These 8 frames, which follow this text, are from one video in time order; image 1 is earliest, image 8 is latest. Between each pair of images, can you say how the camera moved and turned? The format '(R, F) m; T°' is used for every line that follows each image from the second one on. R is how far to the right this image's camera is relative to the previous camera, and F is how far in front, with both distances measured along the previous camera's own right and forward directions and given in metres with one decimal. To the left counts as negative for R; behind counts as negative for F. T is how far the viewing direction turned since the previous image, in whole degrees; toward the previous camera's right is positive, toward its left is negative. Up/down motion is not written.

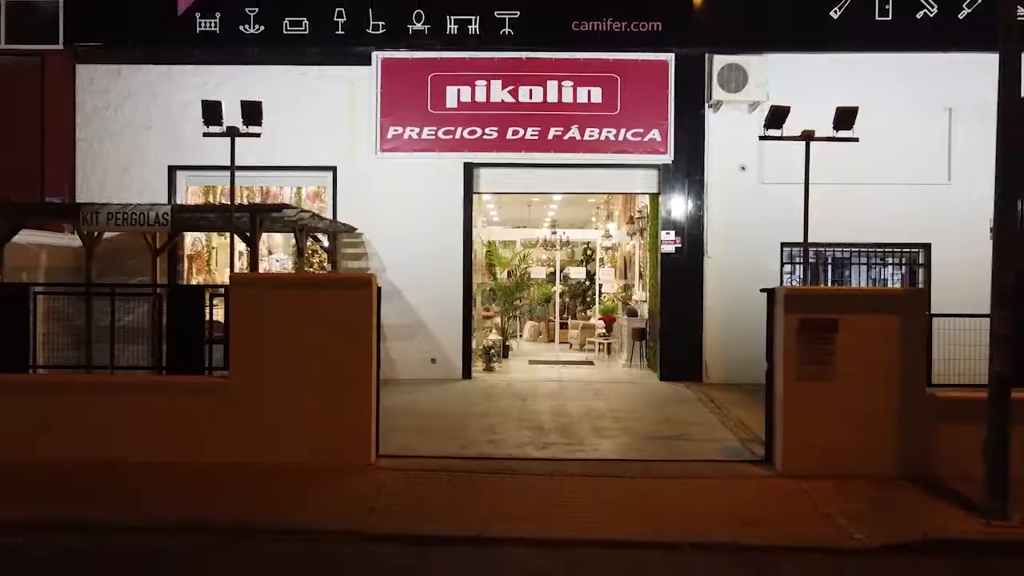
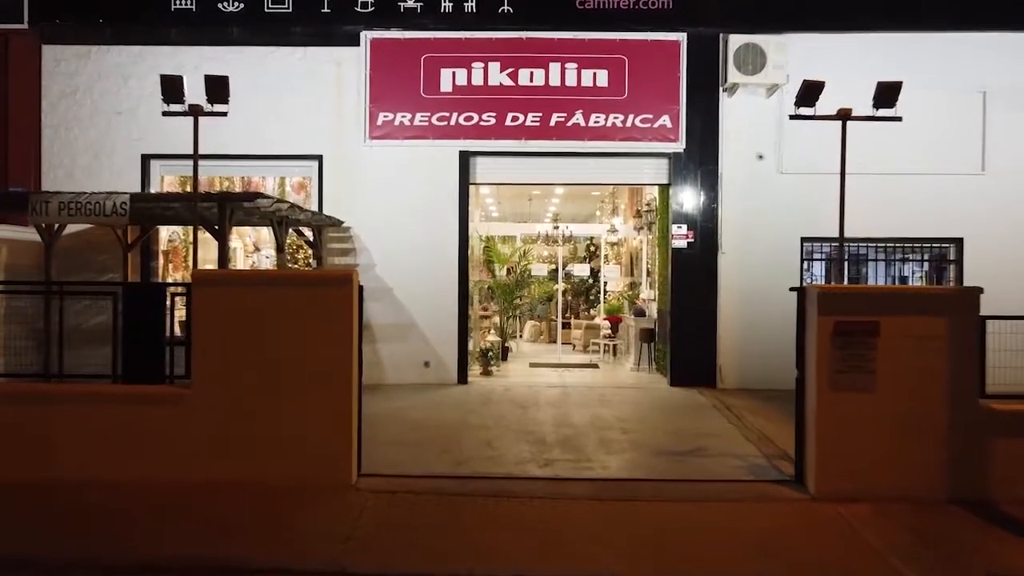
(0.0, +0.7) m; 0°
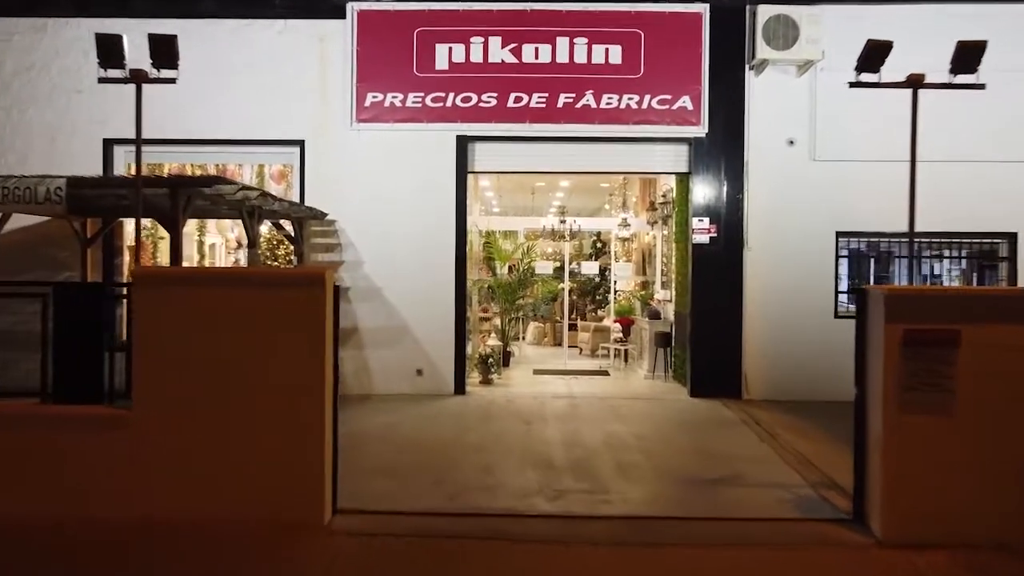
(0.0, +0.9) m; 0°
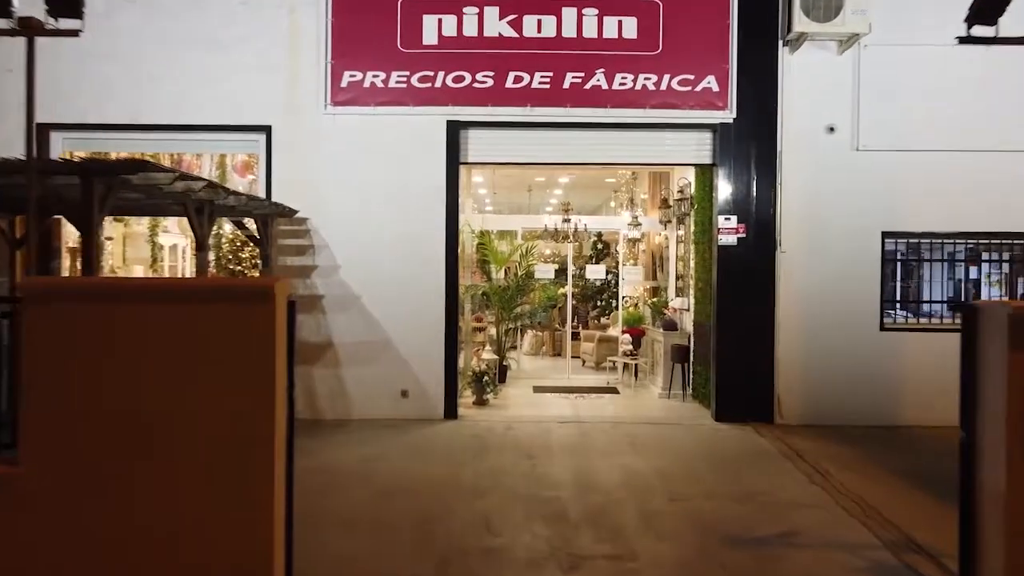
(-0.1, +1.1) m; +1°
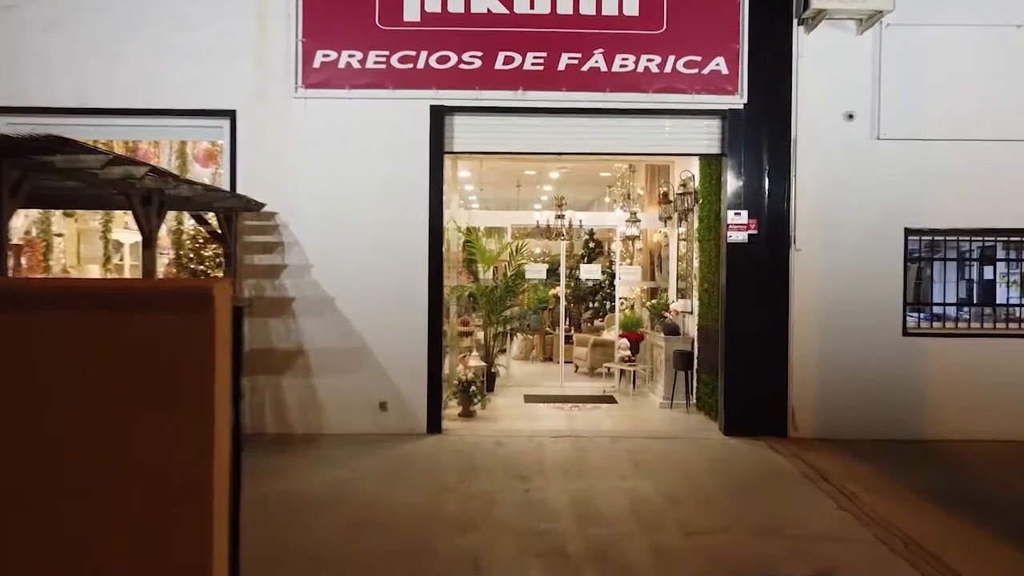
(0.0, +0.6) m; +1°
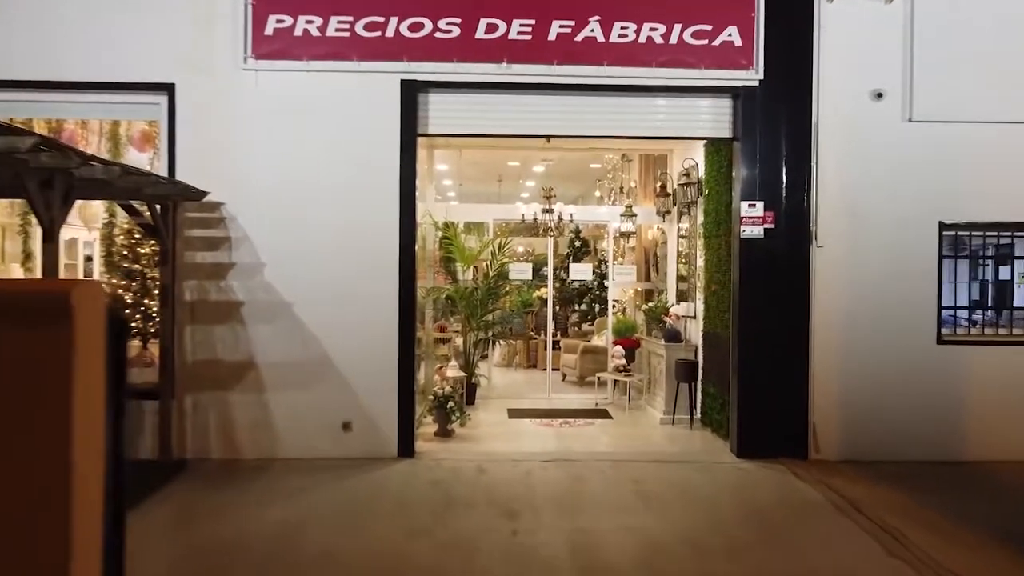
(0.0, +0.8) m; +1°
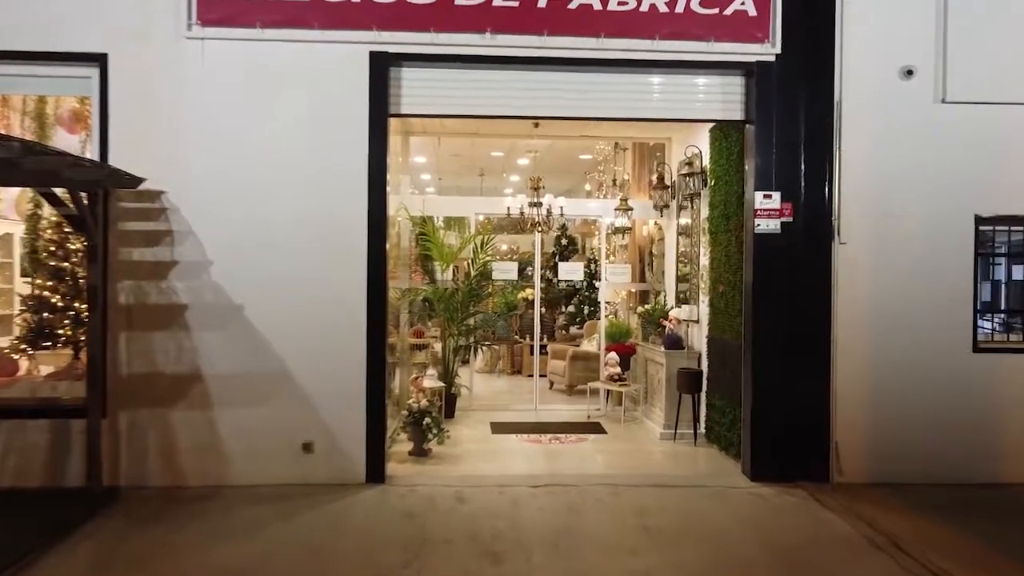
(0.0, +0.7) m; +1°
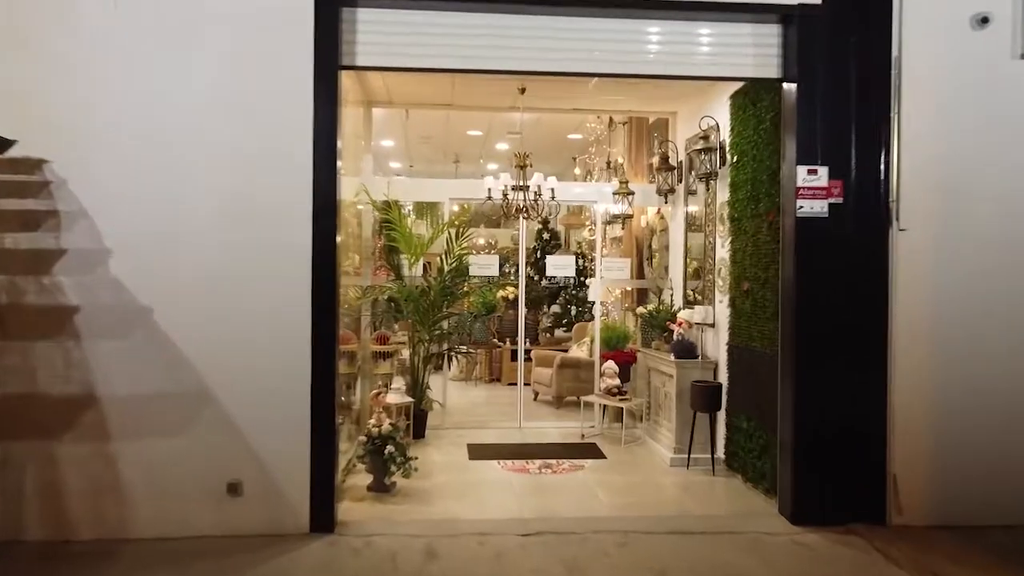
(0.0, +1.0) m; +2°
